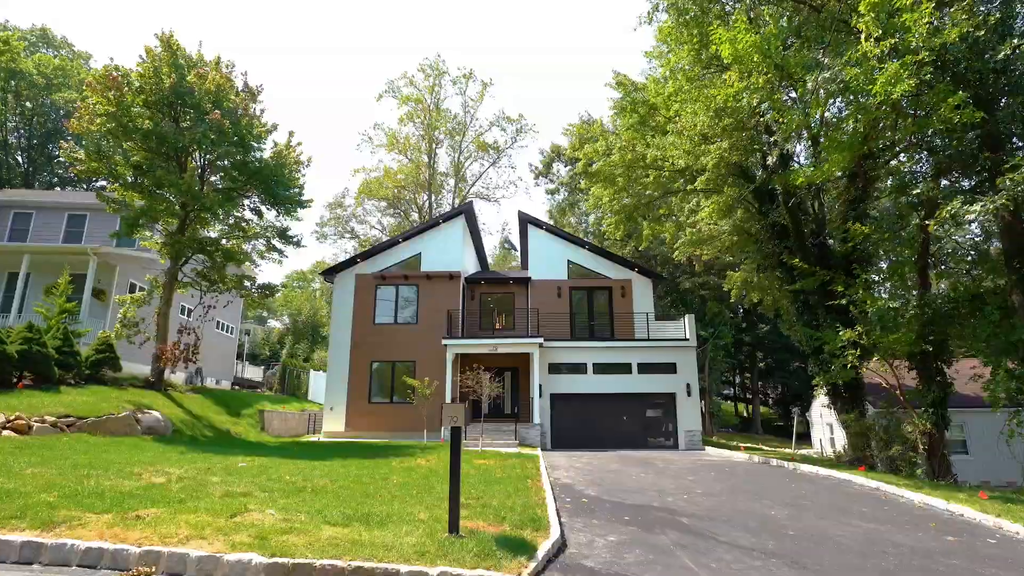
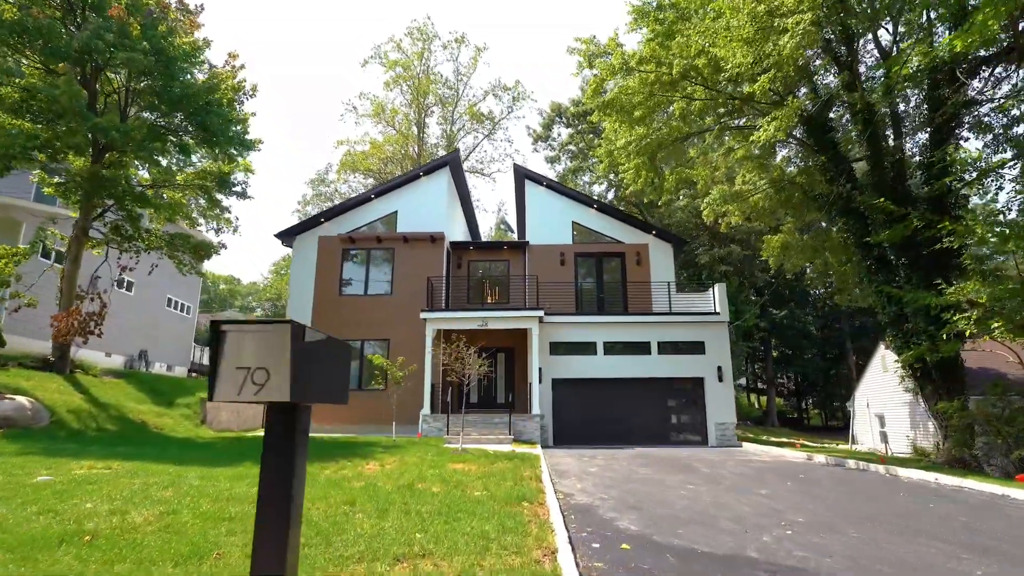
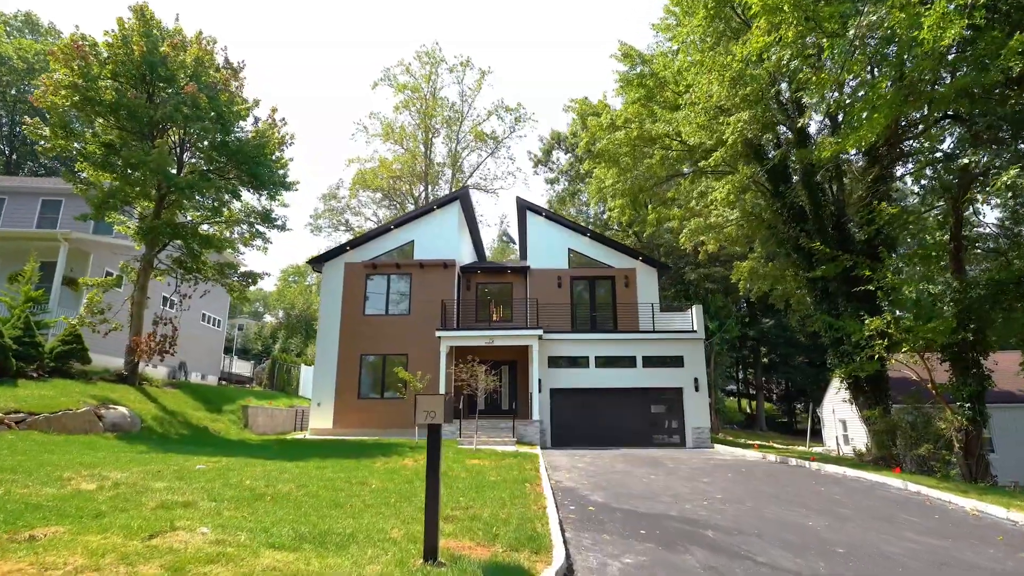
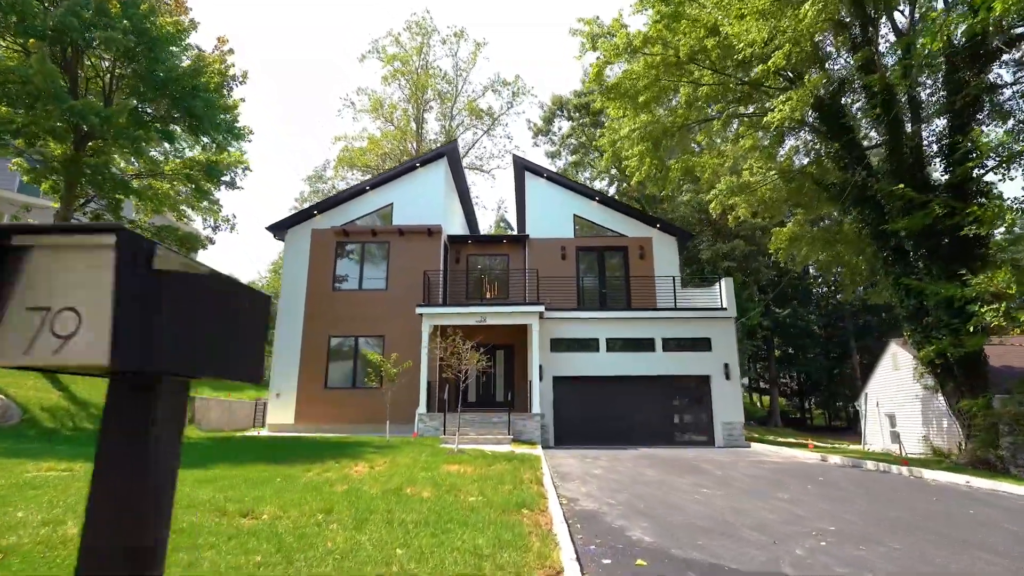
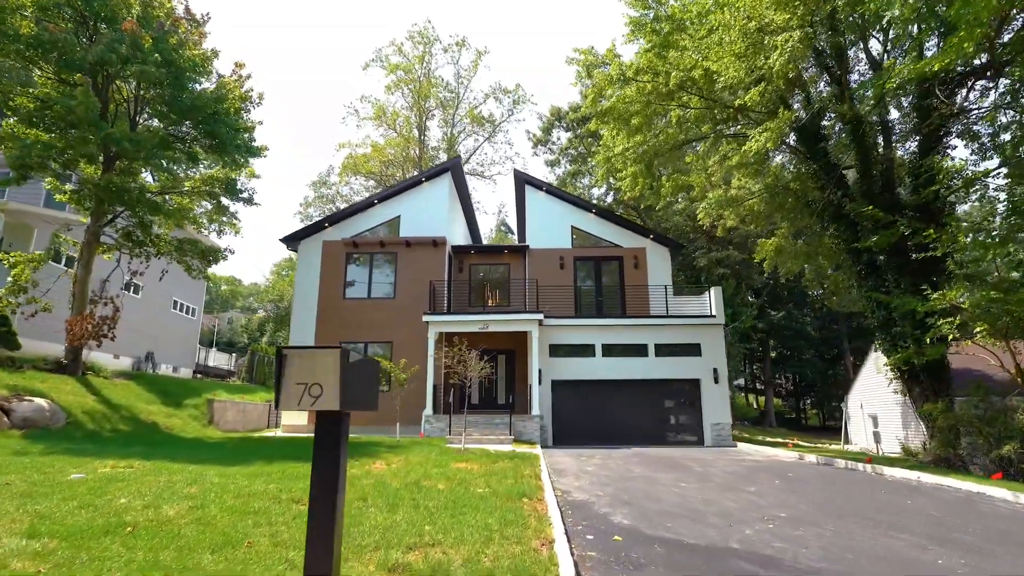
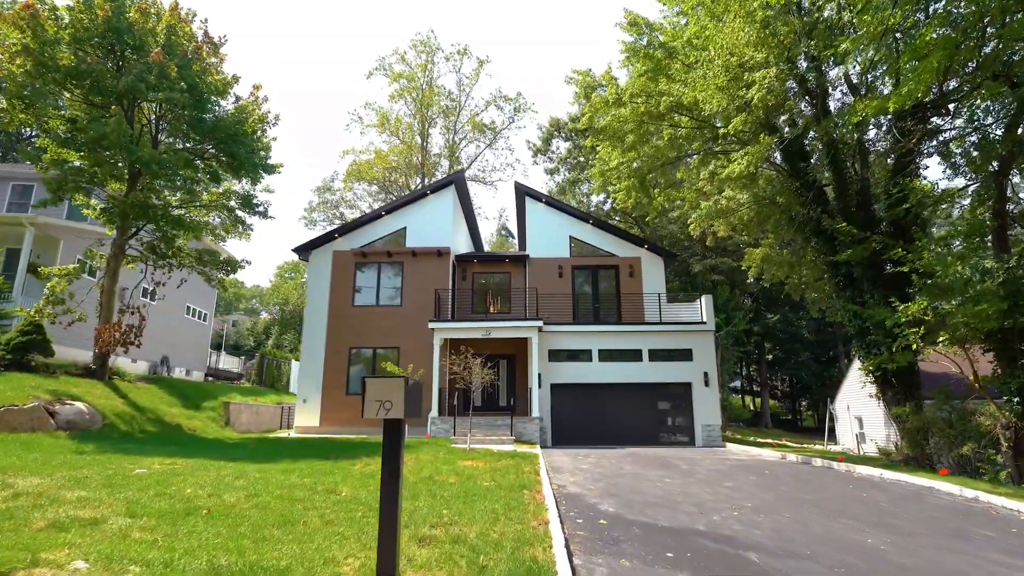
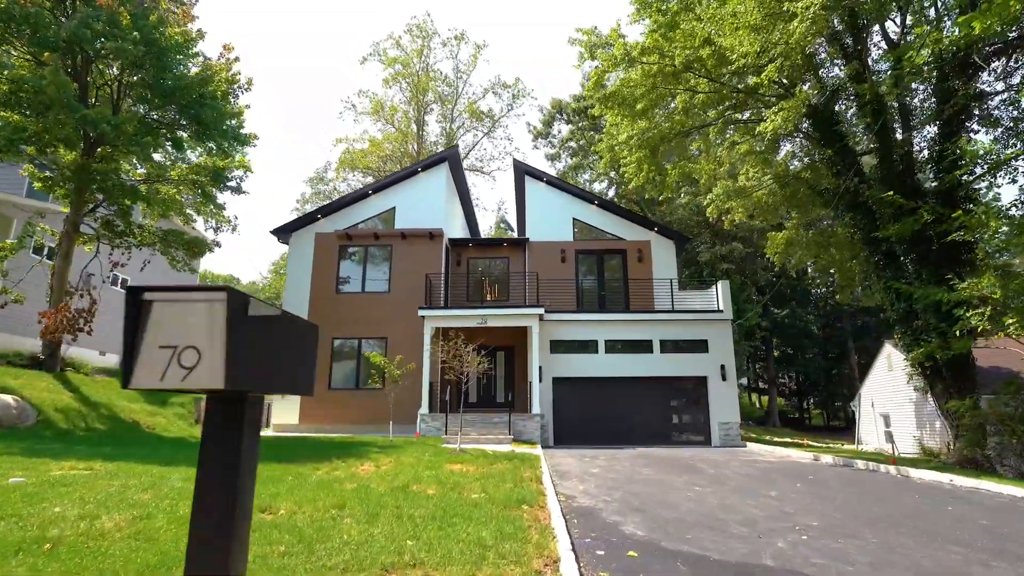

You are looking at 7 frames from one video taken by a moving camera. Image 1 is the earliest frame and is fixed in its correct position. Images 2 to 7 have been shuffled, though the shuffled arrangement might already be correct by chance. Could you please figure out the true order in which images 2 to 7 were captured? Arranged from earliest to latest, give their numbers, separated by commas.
3, 6, 5, 2, 7, 4
